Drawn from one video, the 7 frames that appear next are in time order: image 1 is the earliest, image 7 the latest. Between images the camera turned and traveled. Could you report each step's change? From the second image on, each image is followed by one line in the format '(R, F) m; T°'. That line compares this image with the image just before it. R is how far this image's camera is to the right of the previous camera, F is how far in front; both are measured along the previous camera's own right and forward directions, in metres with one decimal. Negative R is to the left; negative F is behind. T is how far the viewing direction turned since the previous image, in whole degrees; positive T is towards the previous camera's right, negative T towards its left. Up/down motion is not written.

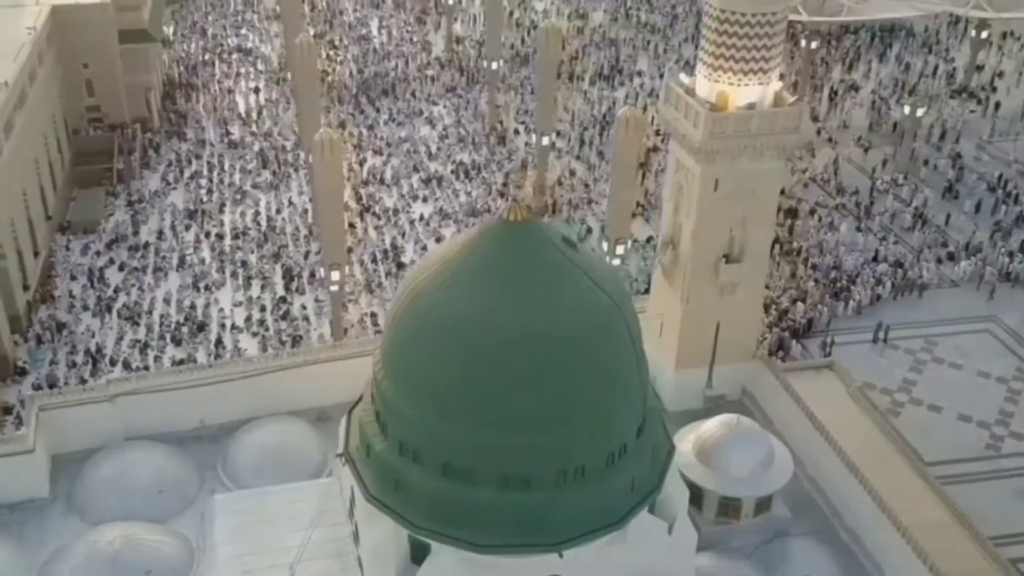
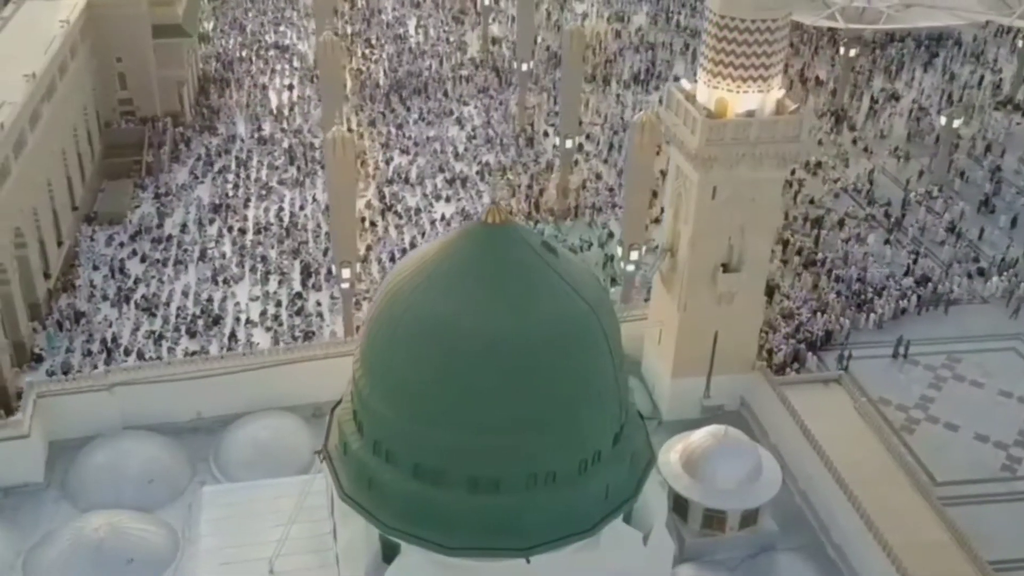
(+0.7, +0.1) m; -3°
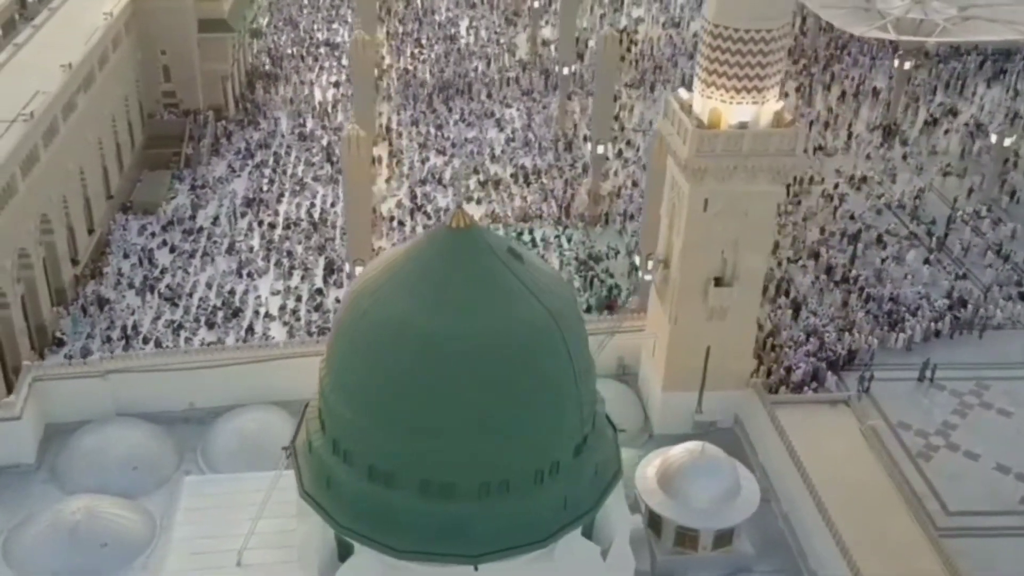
(+1.0, +0.1) m; -4°
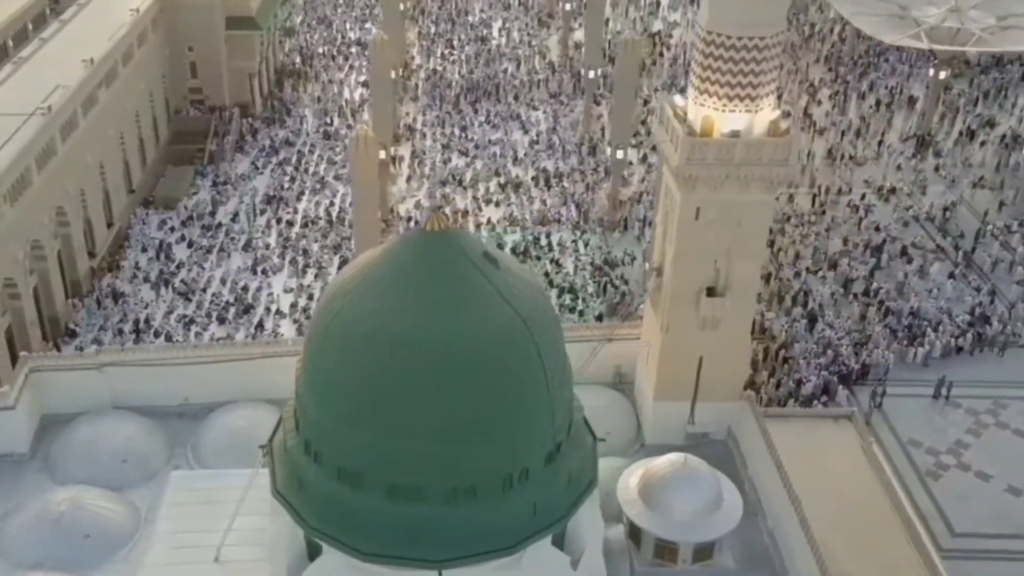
(+0.7, +0.1) m; -3°
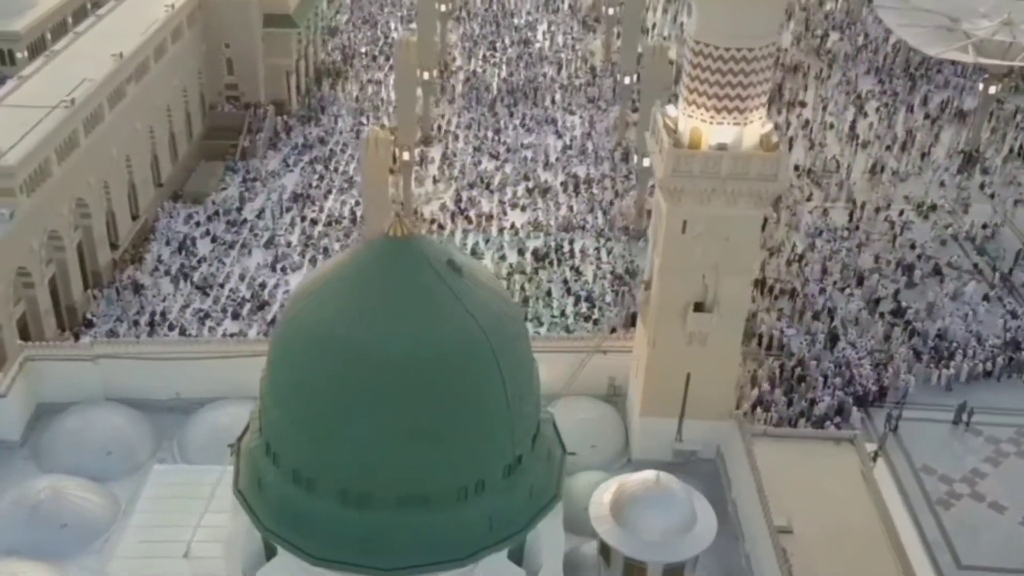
(+1.0, +0.2) m; -4°
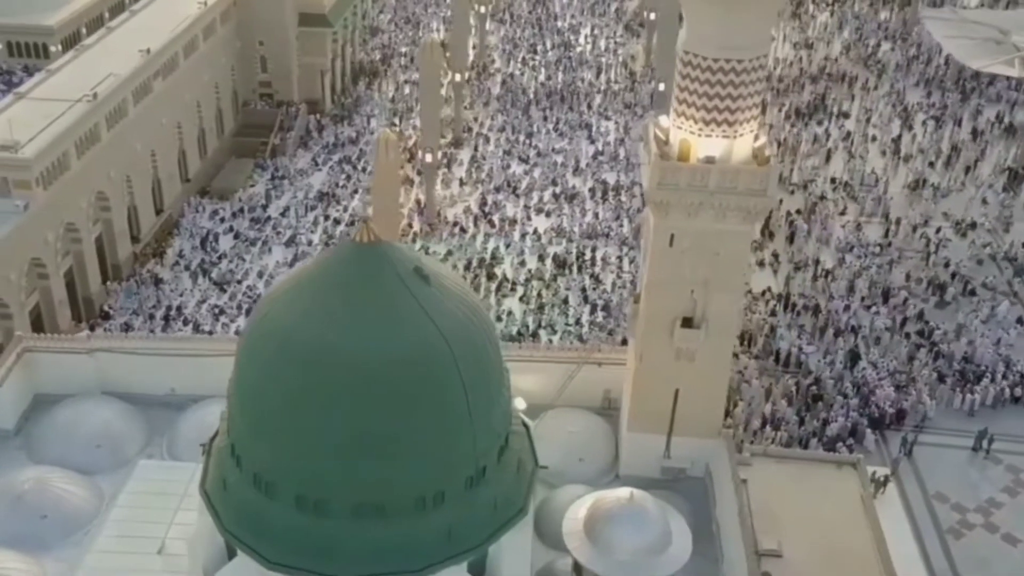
(+0.9, +0.2) m; -3°
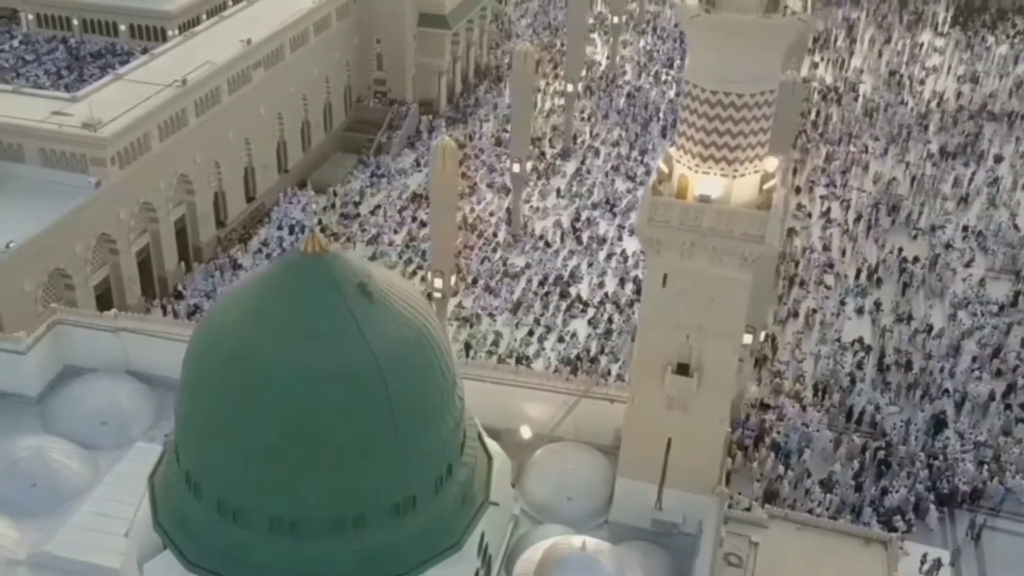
(+2.0, +0.7) m; -10°
